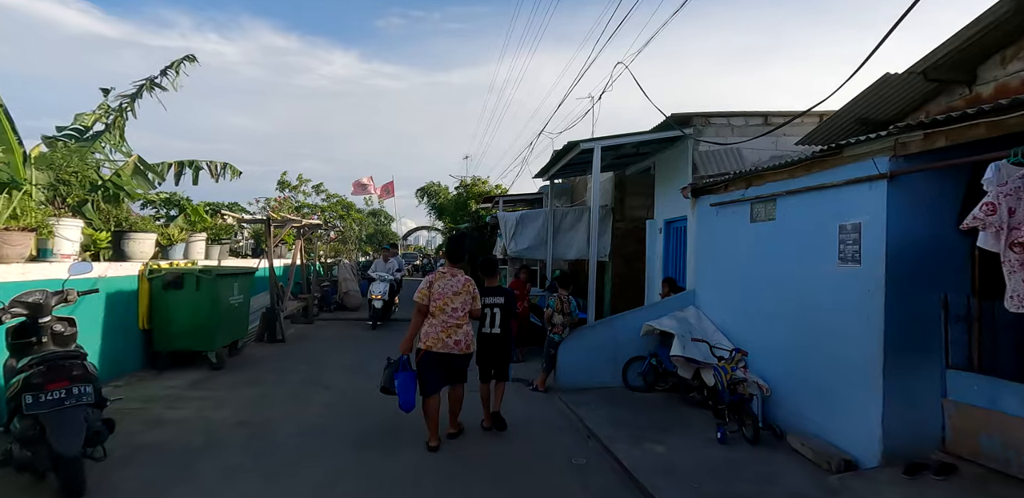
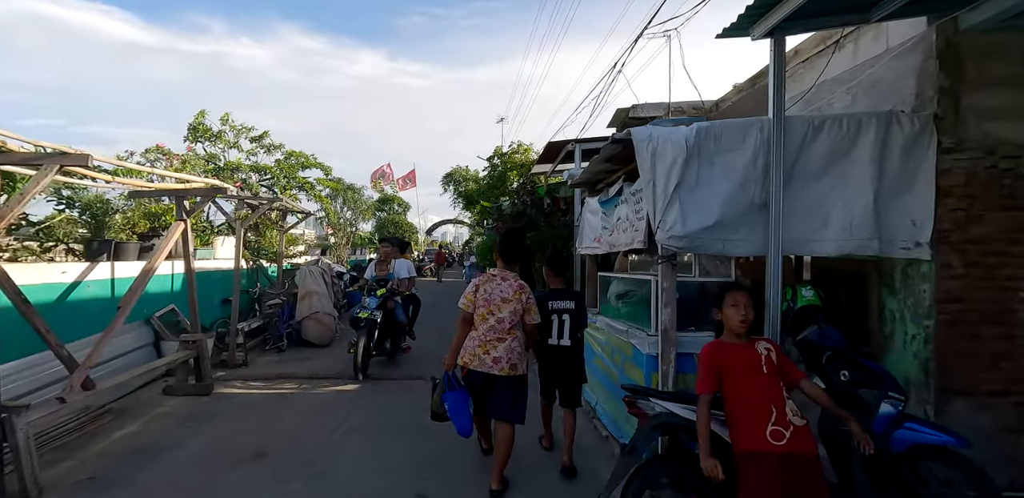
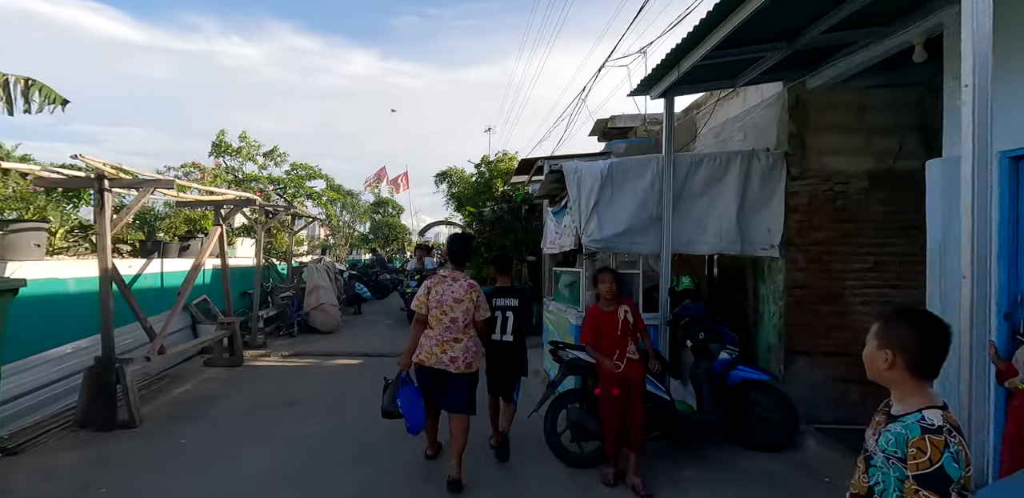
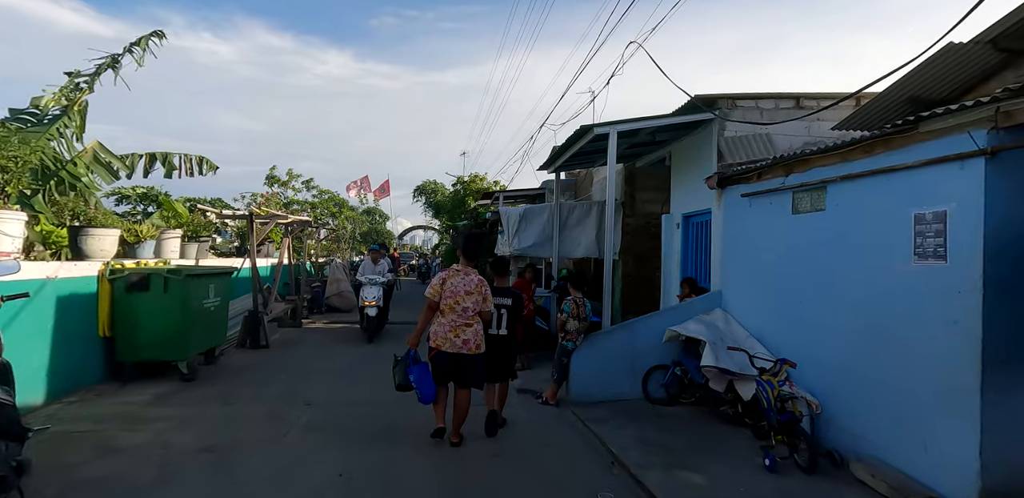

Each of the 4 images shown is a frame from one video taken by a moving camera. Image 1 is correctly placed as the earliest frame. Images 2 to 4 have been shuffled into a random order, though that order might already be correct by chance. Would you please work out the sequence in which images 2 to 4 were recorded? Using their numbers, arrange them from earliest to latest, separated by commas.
4, 3, 2
